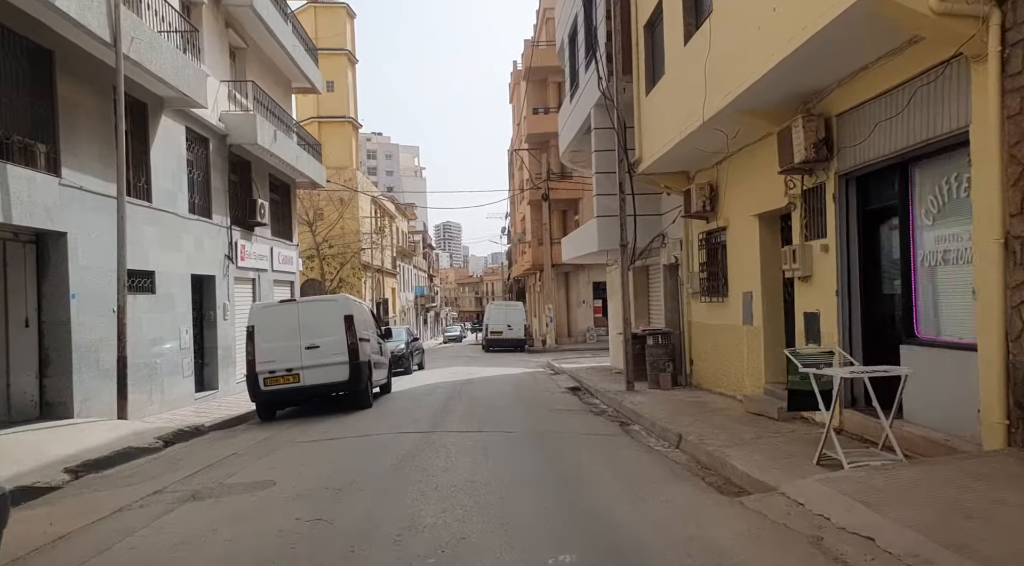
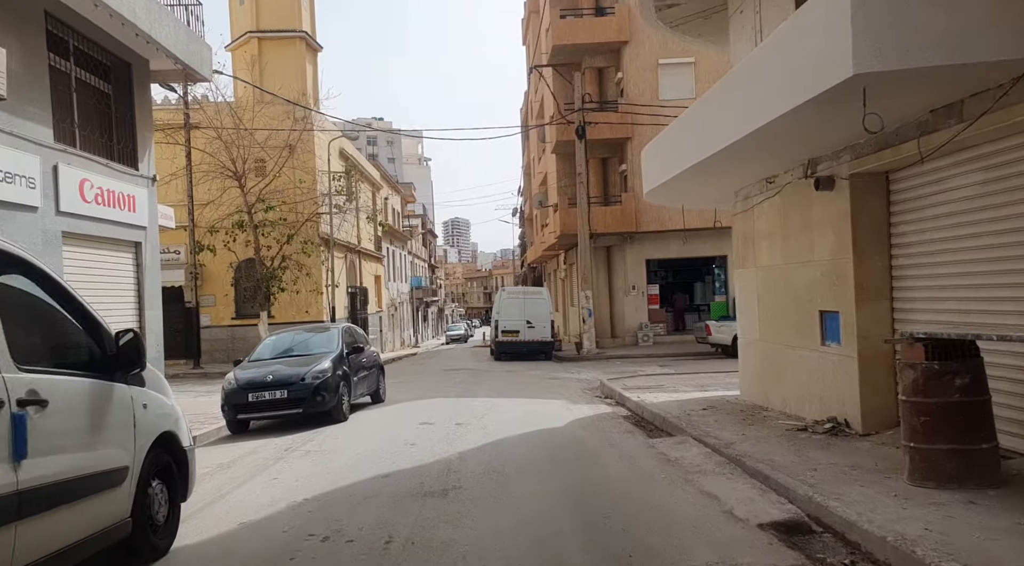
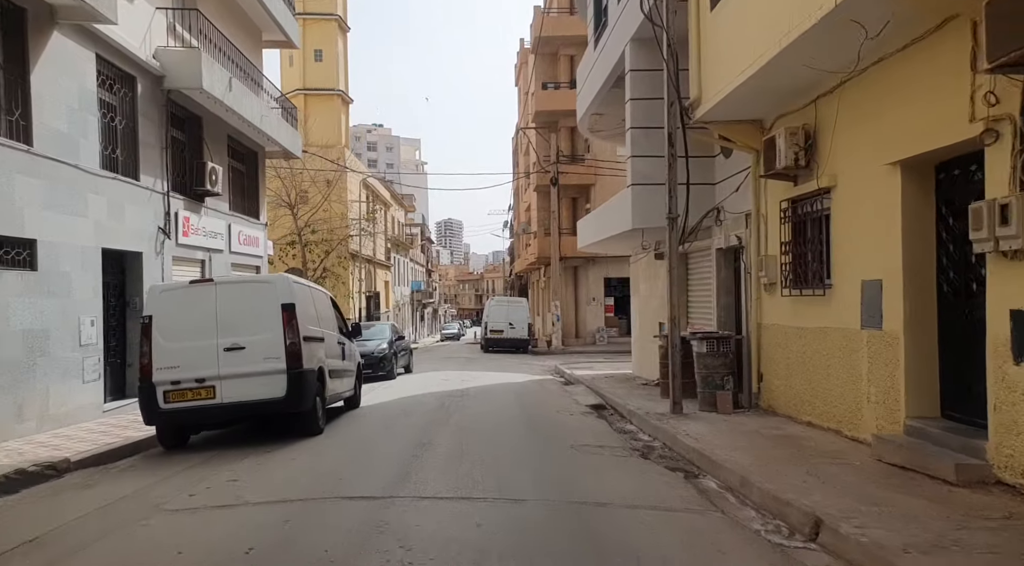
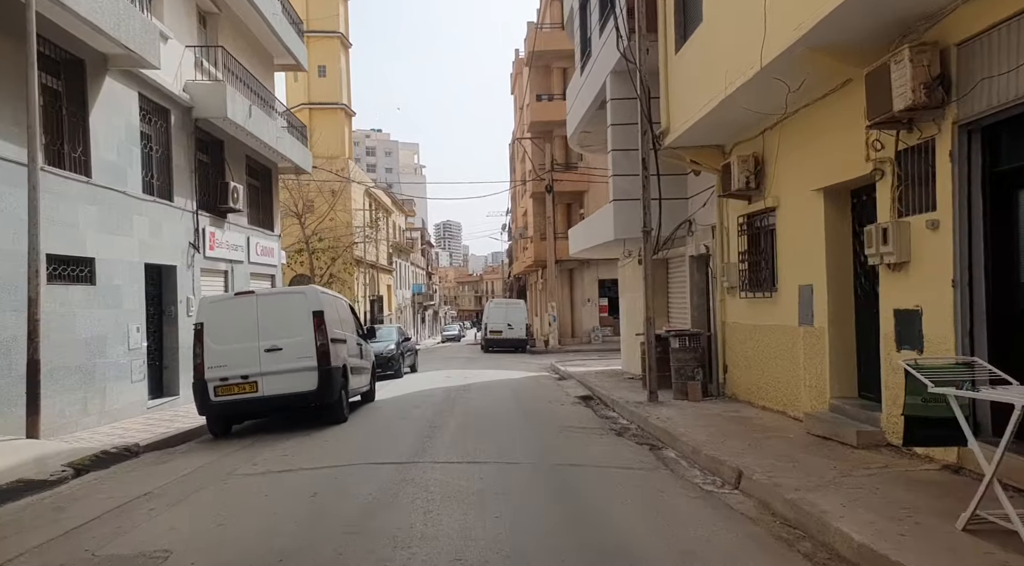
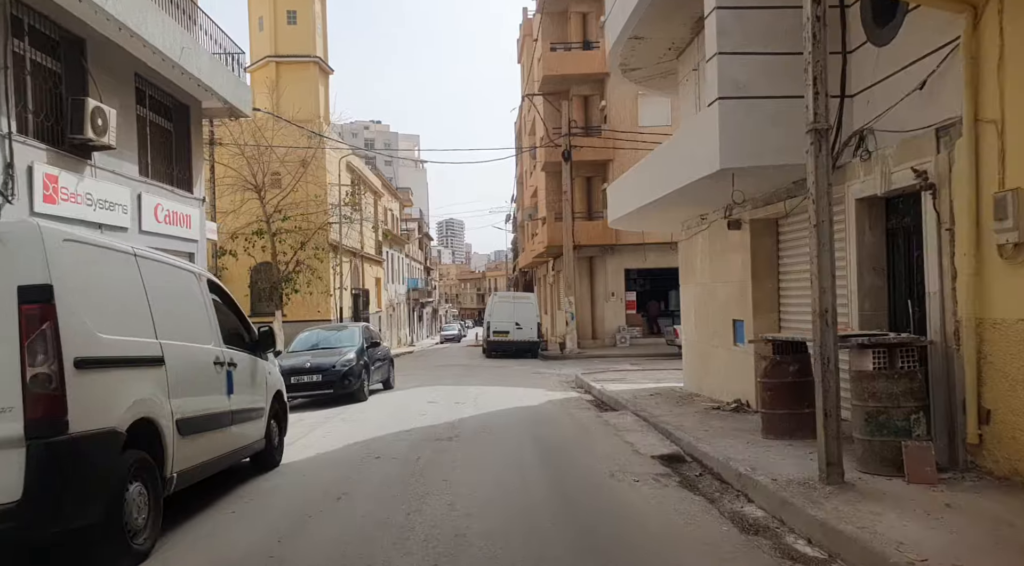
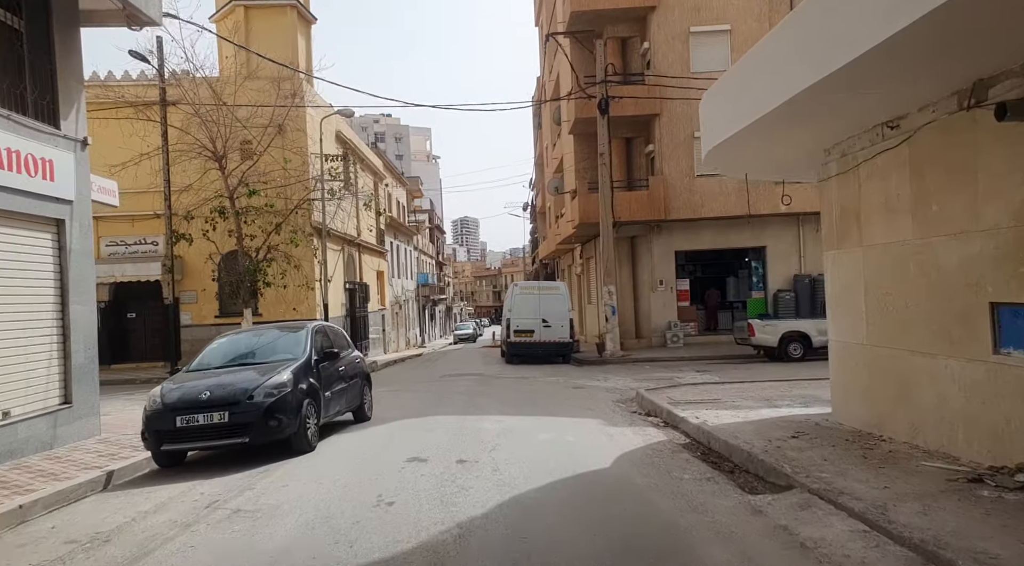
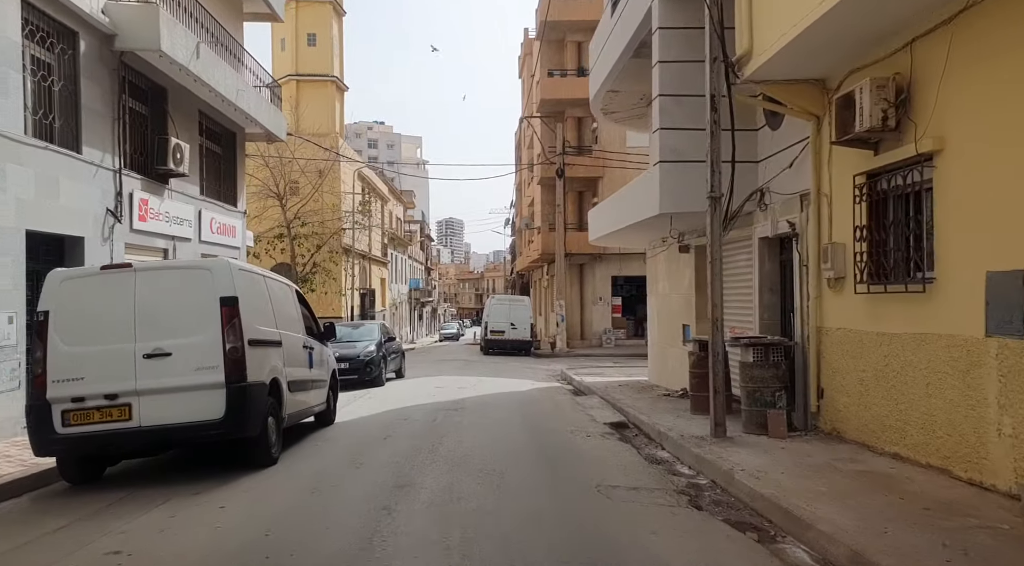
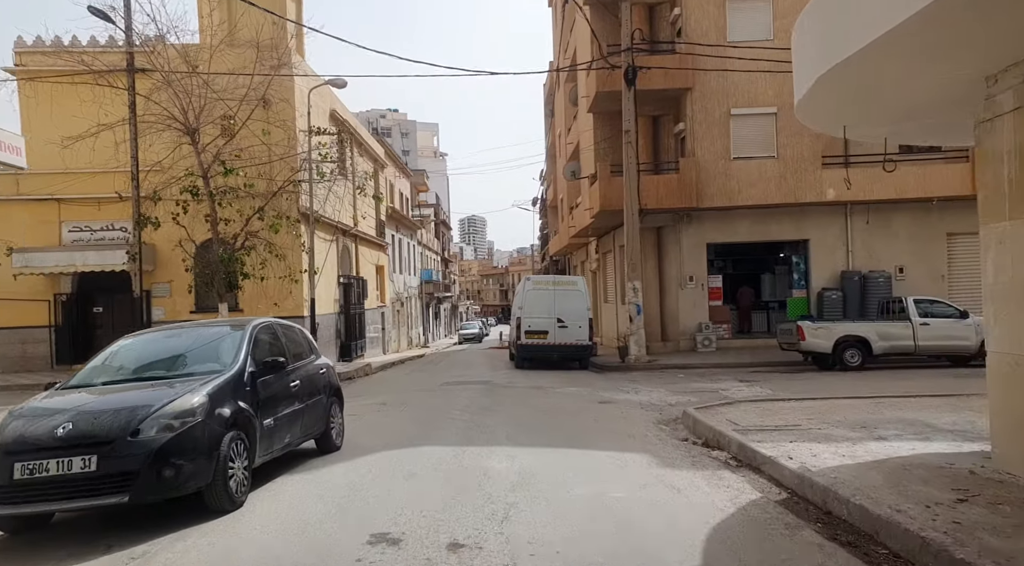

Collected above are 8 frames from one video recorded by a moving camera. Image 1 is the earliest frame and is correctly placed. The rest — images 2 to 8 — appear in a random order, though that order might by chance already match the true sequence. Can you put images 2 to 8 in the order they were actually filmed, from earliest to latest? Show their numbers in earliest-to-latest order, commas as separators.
4, 3, 7, 5, 2, 6, 8
